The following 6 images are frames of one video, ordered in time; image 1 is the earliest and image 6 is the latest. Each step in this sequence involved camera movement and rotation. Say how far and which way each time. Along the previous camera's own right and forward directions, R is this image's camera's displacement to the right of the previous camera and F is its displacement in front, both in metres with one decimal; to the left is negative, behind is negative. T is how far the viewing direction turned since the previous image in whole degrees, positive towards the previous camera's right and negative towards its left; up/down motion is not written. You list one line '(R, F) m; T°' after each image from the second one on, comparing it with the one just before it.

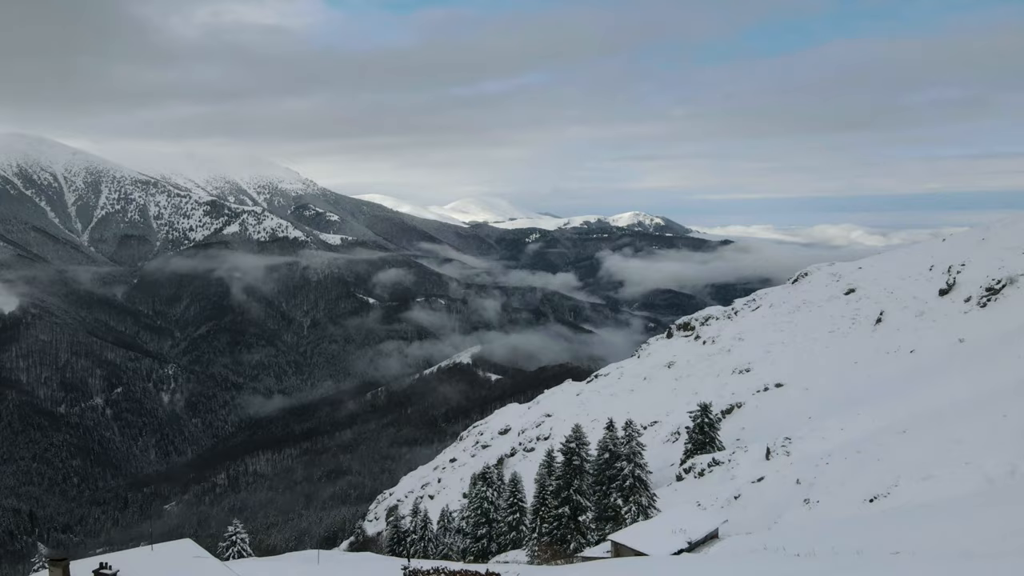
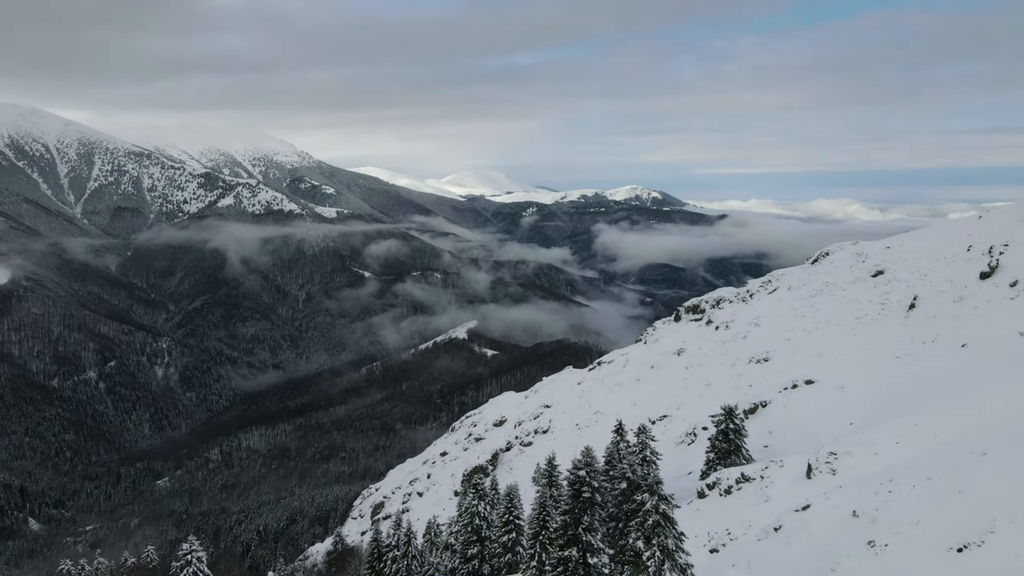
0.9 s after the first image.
(0.0, +5.3) m; 0°
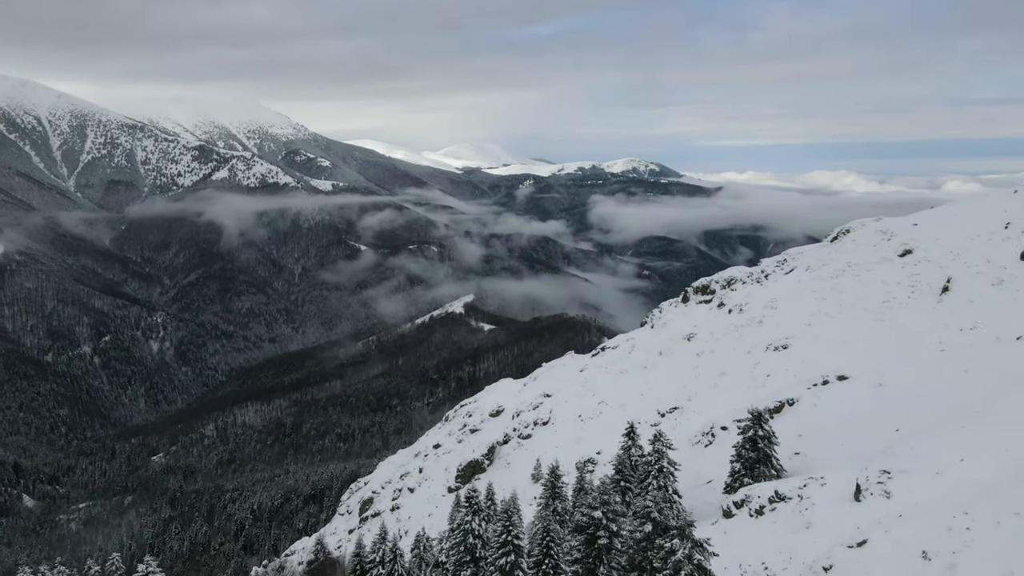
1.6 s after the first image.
(0.0, +4.4) m; 0°
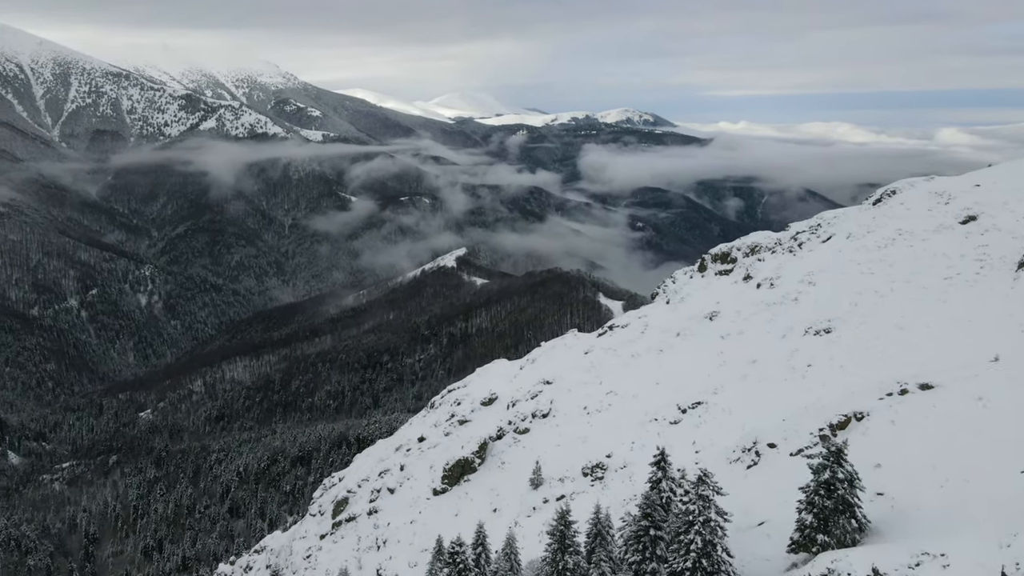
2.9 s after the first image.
(-0.1, +7.8) m; 0°
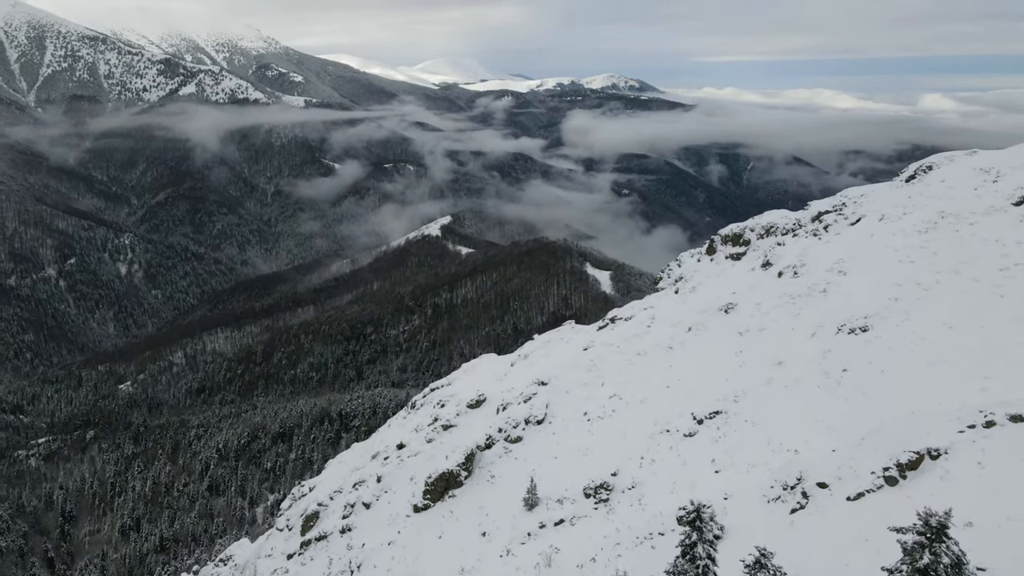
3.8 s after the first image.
(-0.2, +5.8) m; +1°
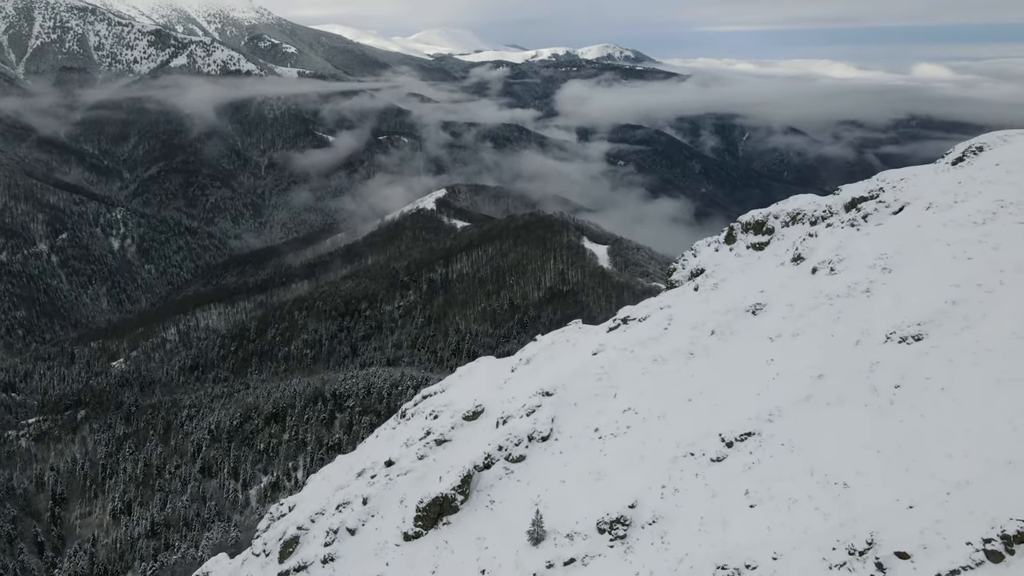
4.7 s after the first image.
(-0.2, +4.9) m; 0°
